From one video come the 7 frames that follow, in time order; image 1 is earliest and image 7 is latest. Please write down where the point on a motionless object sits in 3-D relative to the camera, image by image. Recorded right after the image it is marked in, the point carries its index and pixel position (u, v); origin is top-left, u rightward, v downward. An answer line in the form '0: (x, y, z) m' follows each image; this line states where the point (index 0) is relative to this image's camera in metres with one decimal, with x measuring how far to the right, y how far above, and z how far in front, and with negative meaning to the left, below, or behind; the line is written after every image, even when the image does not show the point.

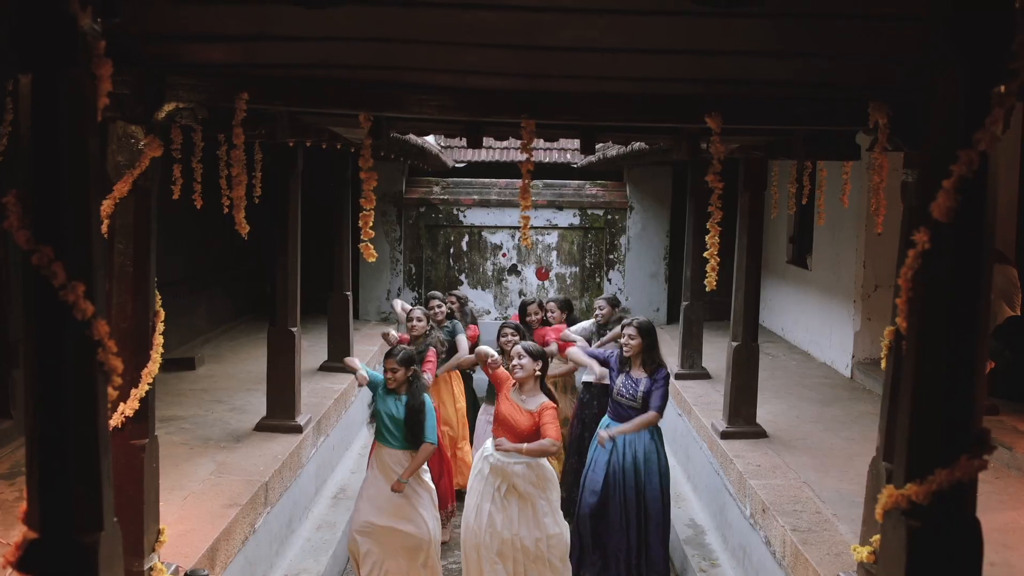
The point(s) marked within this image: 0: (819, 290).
0: (+2.9, 0.0, +8.7) m
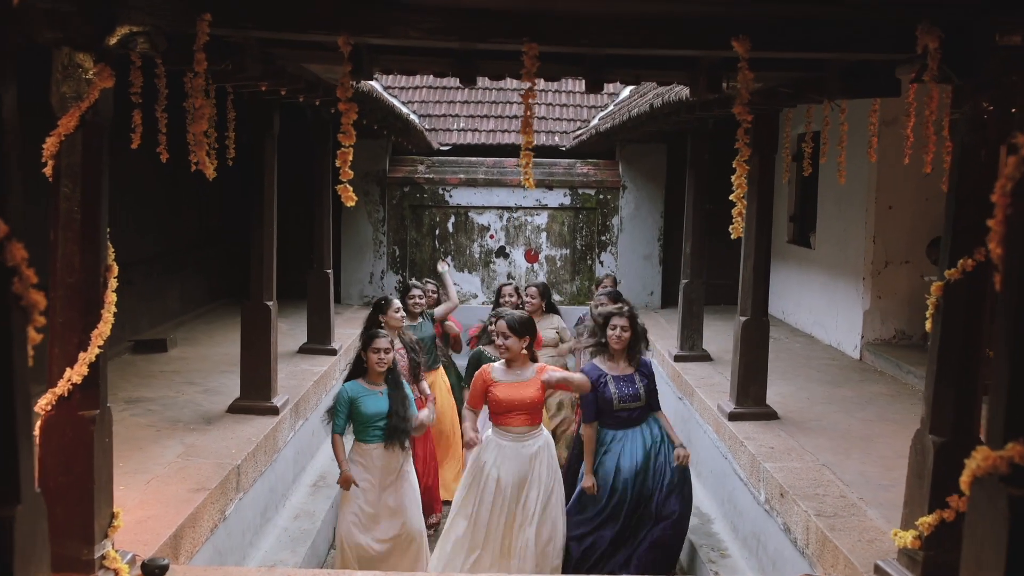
0: (+2.8, +0.2, +8.3) m
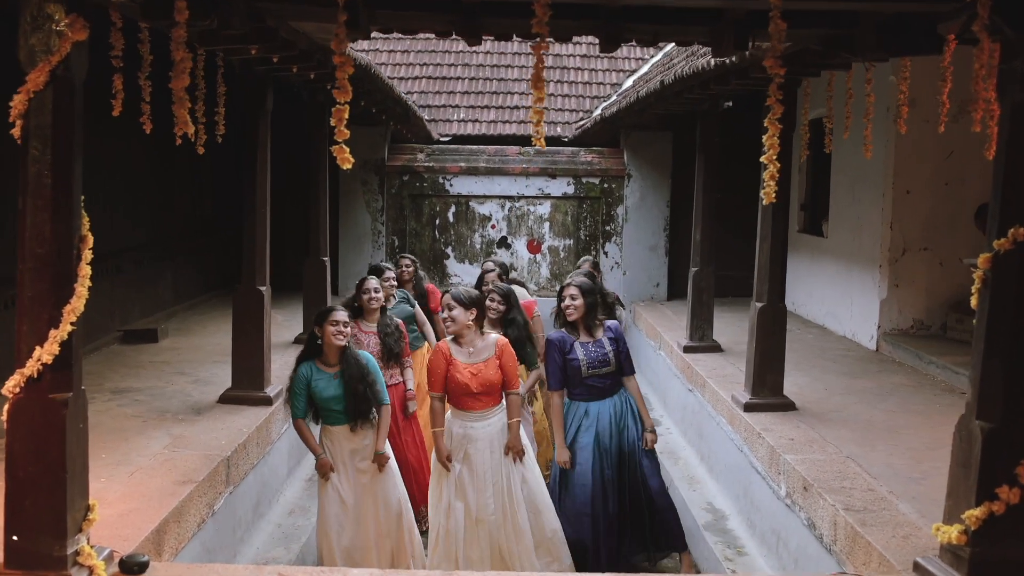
0: (+2.9, +0.2, +8.1) m
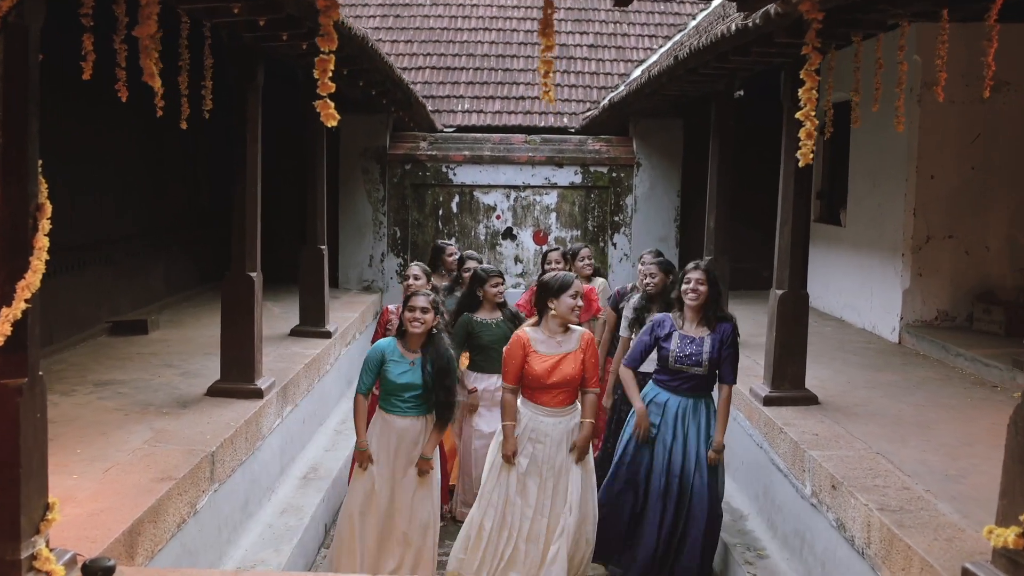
0: (+2.9, +0.3, +7.8) m
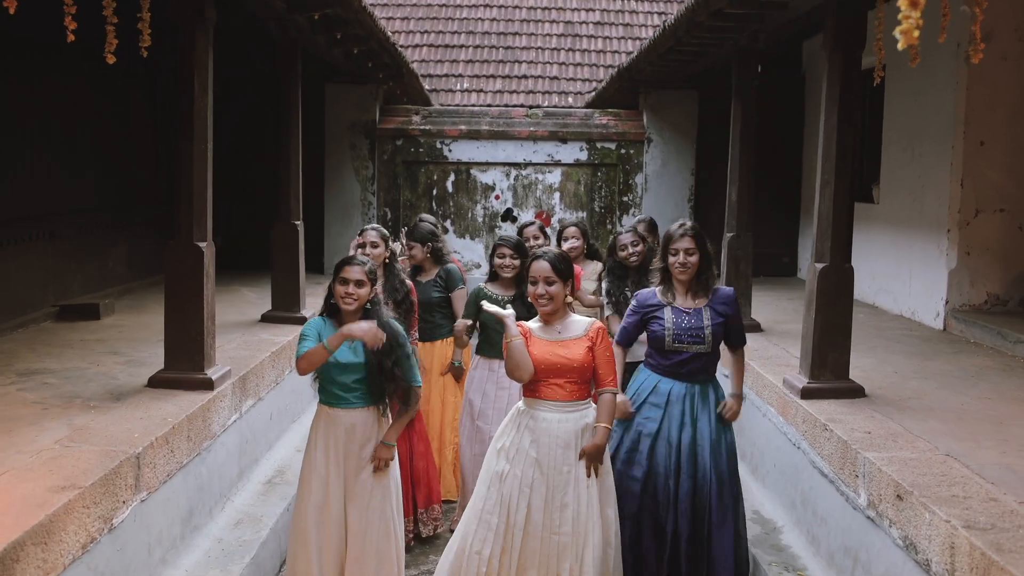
0: (+2.9, +0.5, +7.0) m
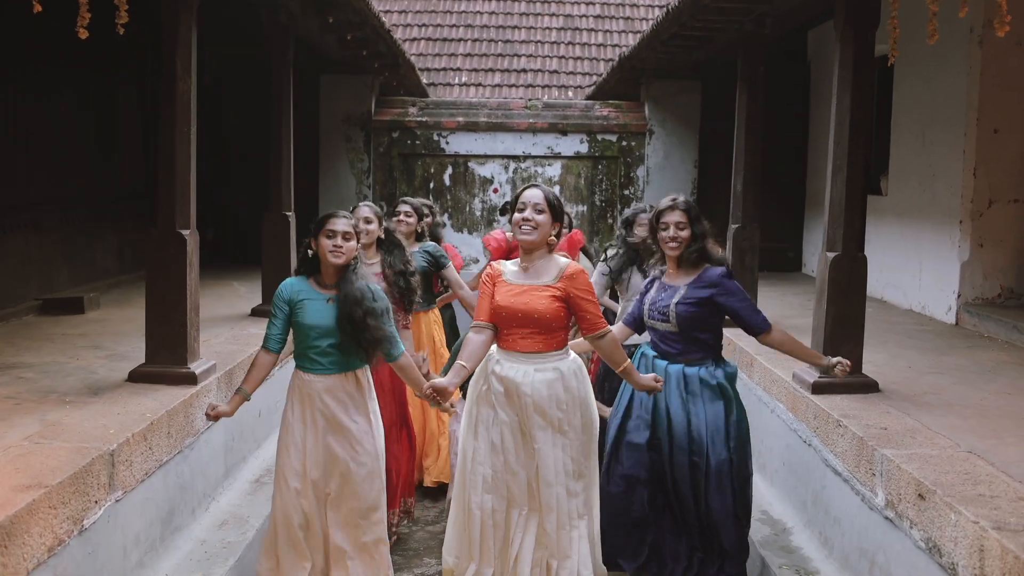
0: (+2.9, +0.5, +6.8) m
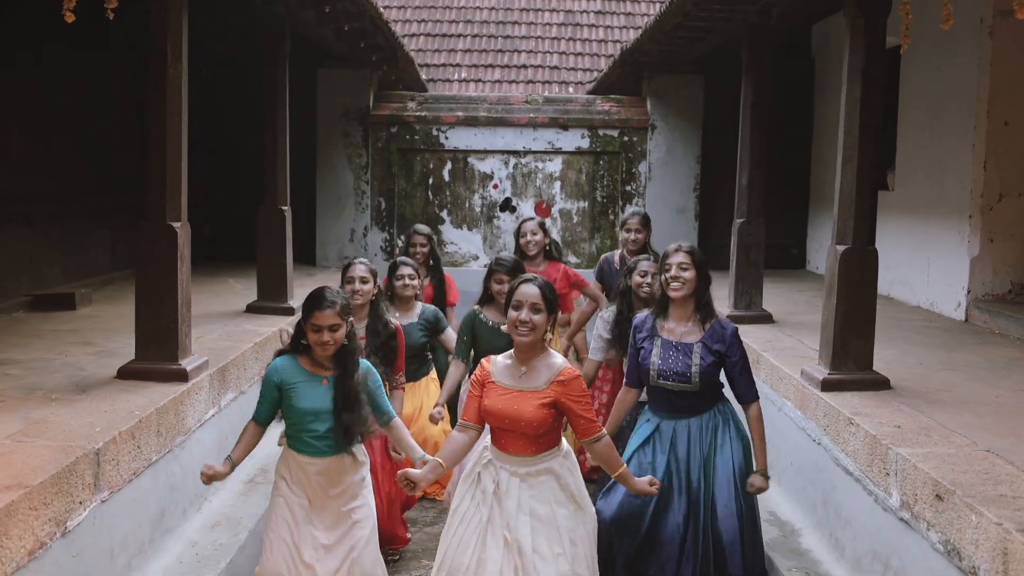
0: (+2.9, +0.5, +6.7) m
